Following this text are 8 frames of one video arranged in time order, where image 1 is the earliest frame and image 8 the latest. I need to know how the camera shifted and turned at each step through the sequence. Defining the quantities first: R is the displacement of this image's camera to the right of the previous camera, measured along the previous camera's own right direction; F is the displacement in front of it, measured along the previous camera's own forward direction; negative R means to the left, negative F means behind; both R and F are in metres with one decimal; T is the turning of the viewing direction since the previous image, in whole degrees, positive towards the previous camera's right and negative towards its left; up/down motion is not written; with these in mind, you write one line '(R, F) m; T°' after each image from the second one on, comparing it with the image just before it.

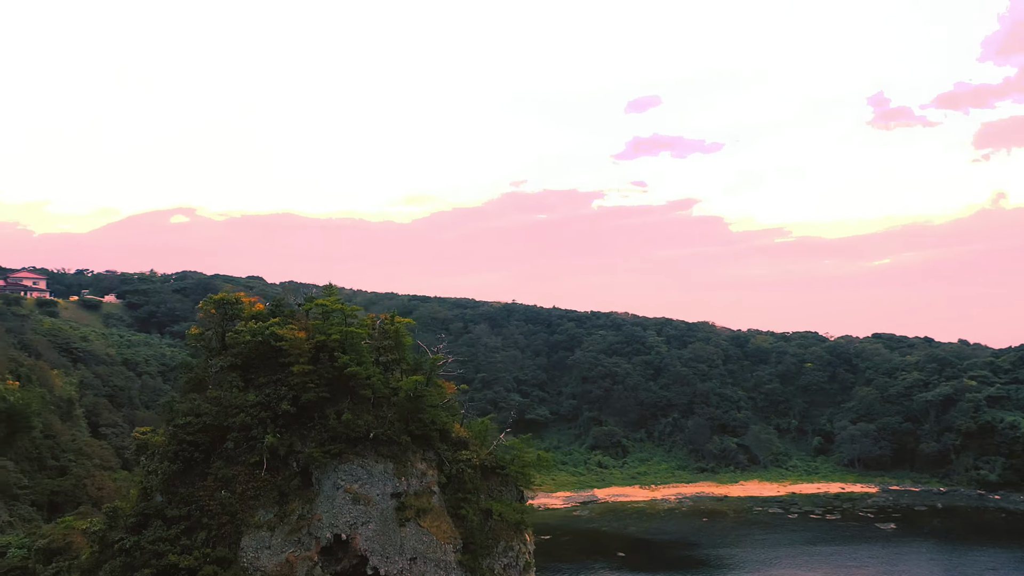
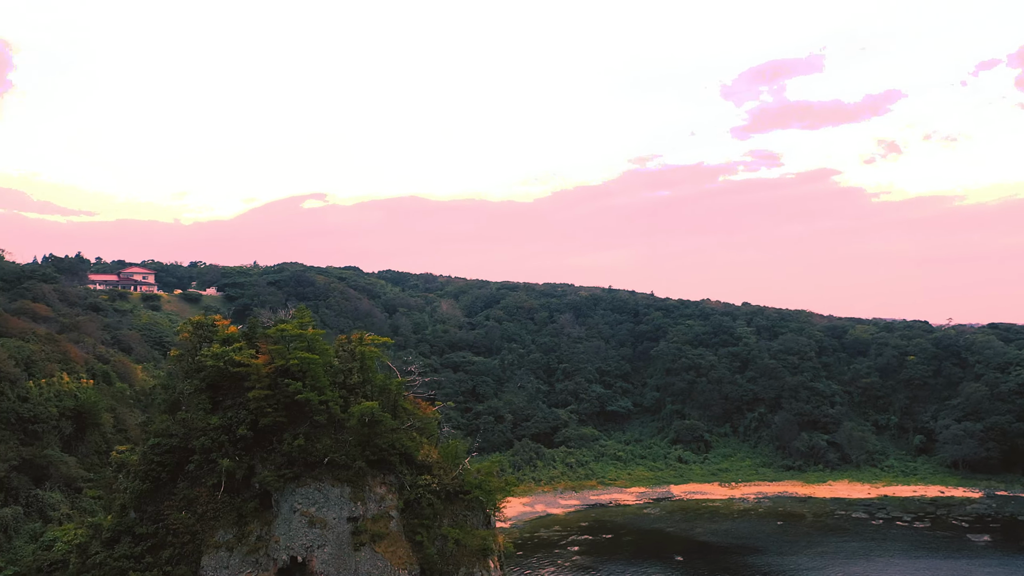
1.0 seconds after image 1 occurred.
(+2.7, +0.5) m; -9°
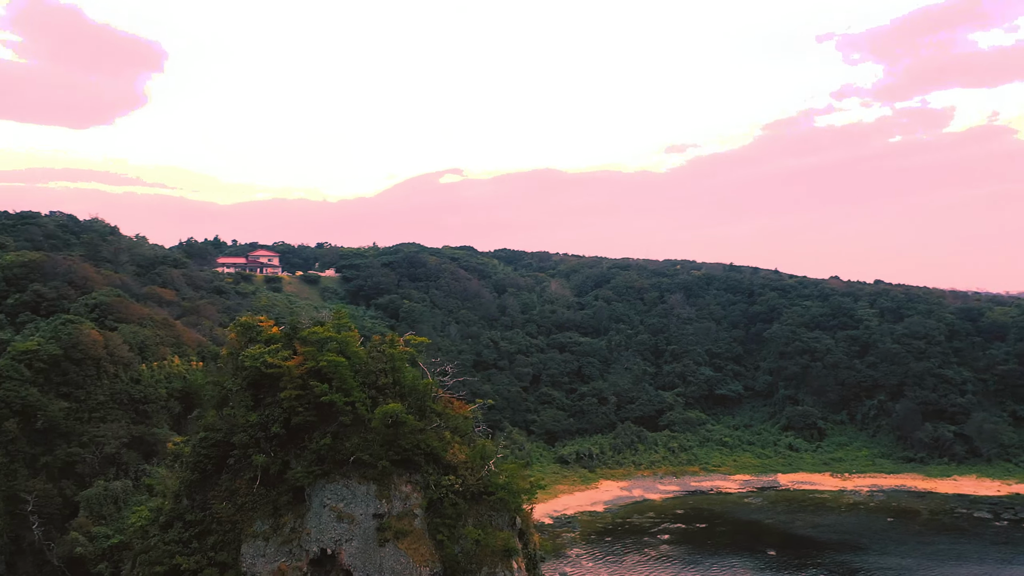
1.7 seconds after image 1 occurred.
(+1.9, +0.2) m; -9°
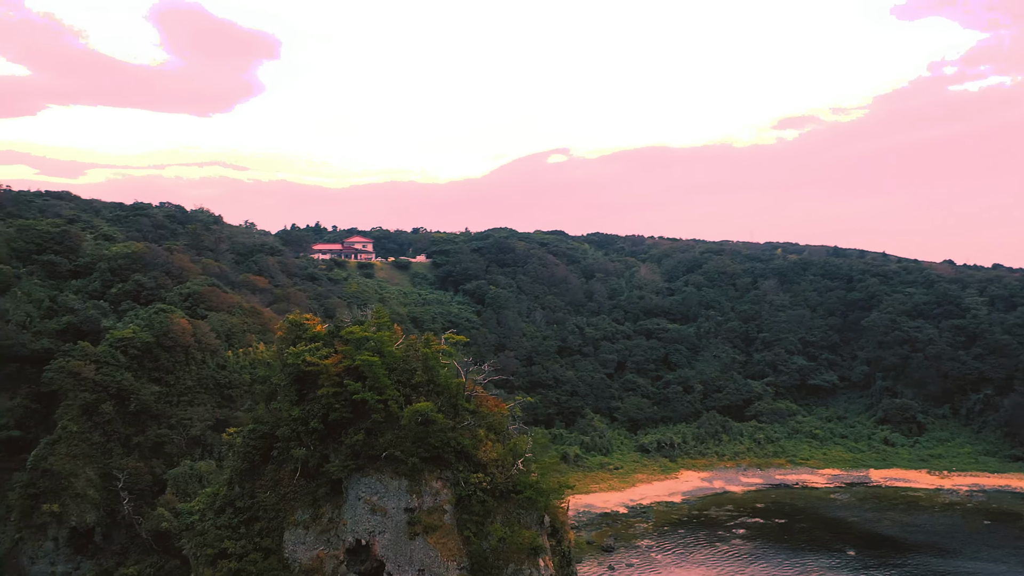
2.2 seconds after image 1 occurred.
(+1.4, -0.1) m; -7°
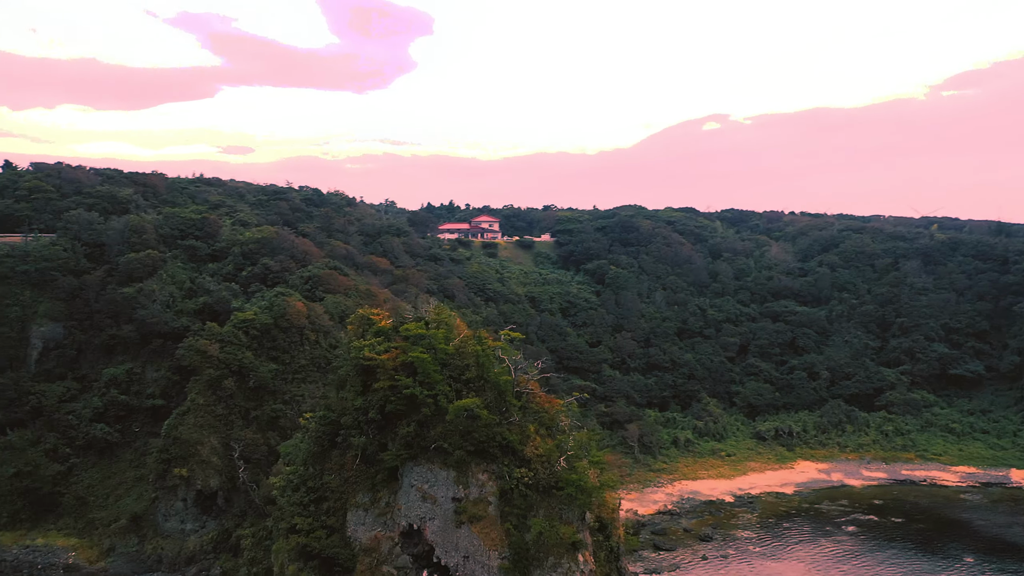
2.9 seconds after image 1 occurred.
(+1.9, -0.2) m; -10°
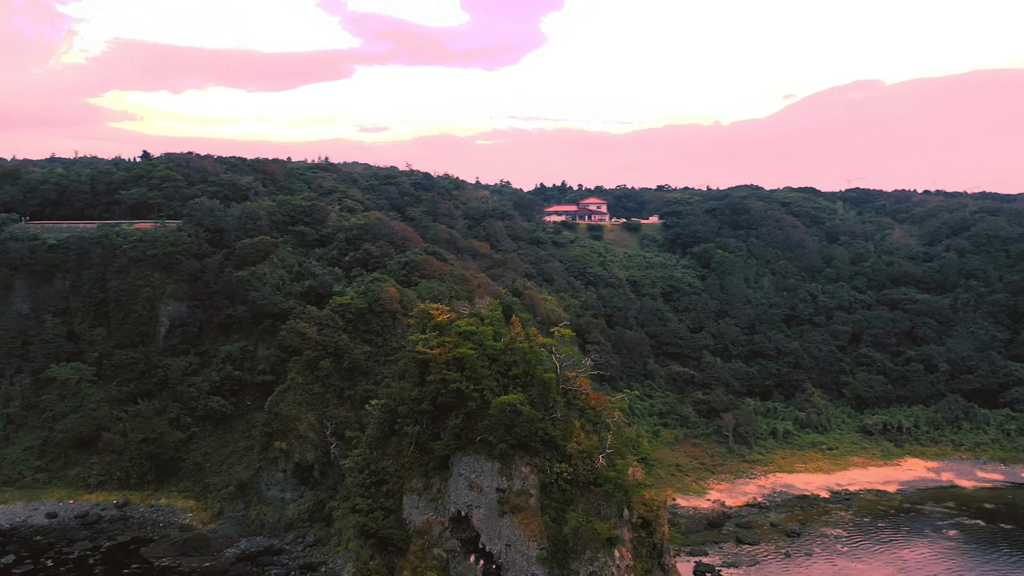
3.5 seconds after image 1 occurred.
(+1.6, -0.3) m; -9°
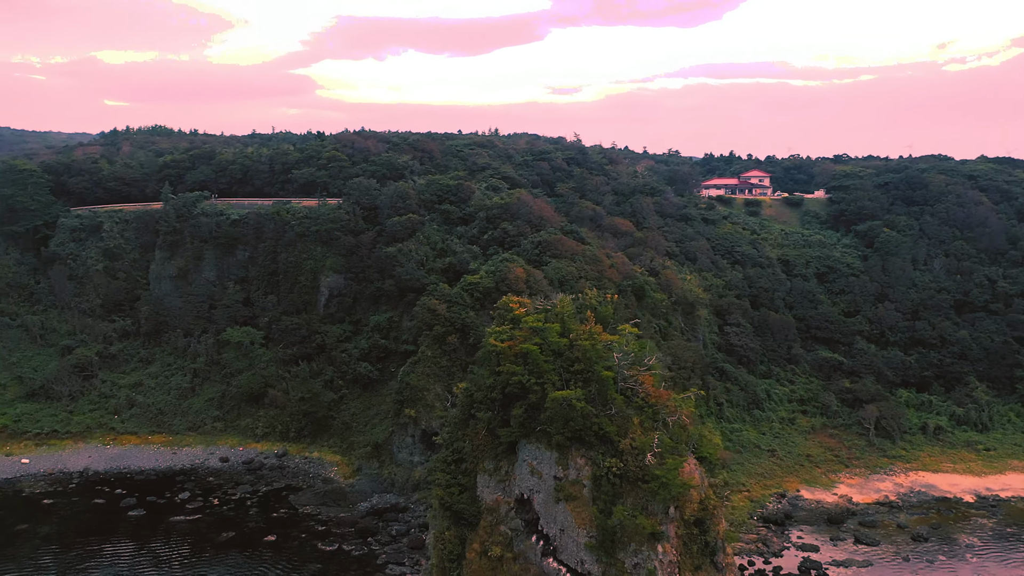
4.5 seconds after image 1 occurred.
(+2.5, -0.6) m; -13°
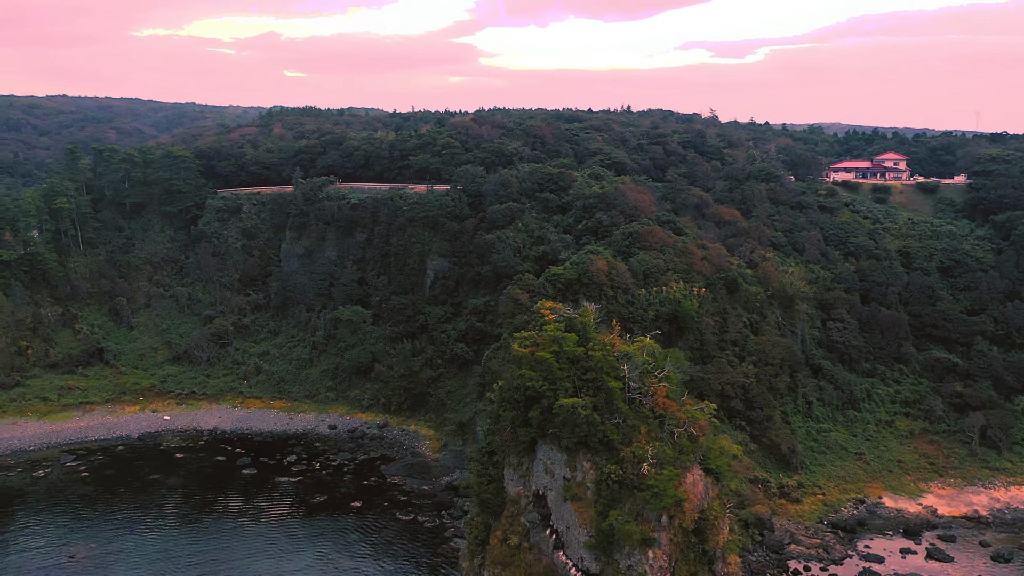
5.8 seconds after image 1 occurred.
(+3.0, -0.9) m; -11°
